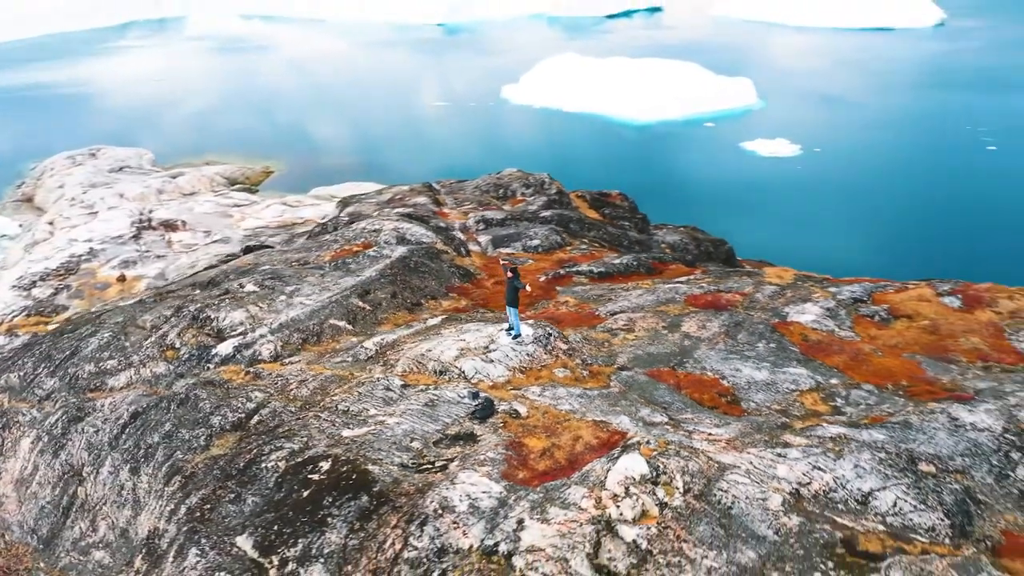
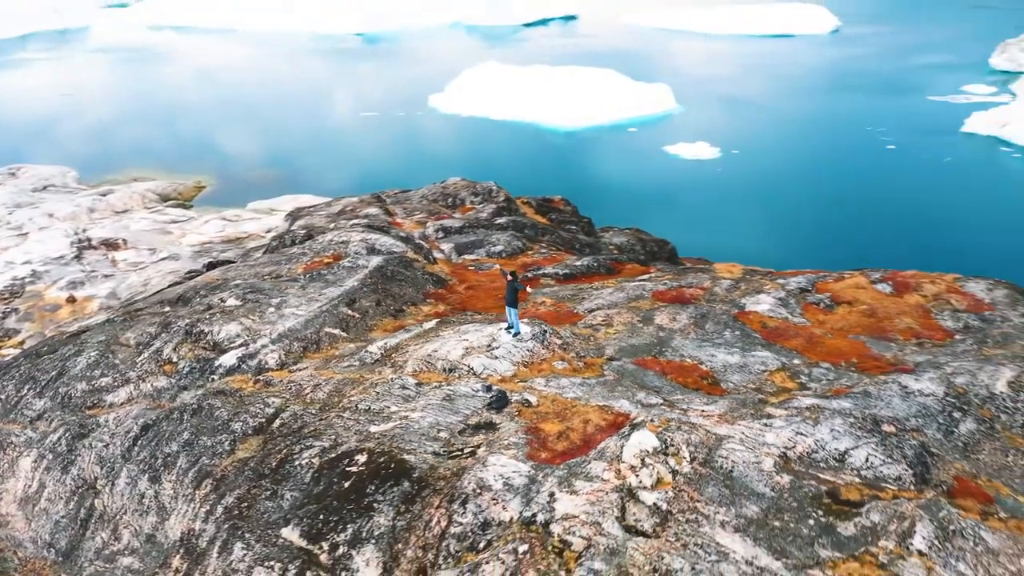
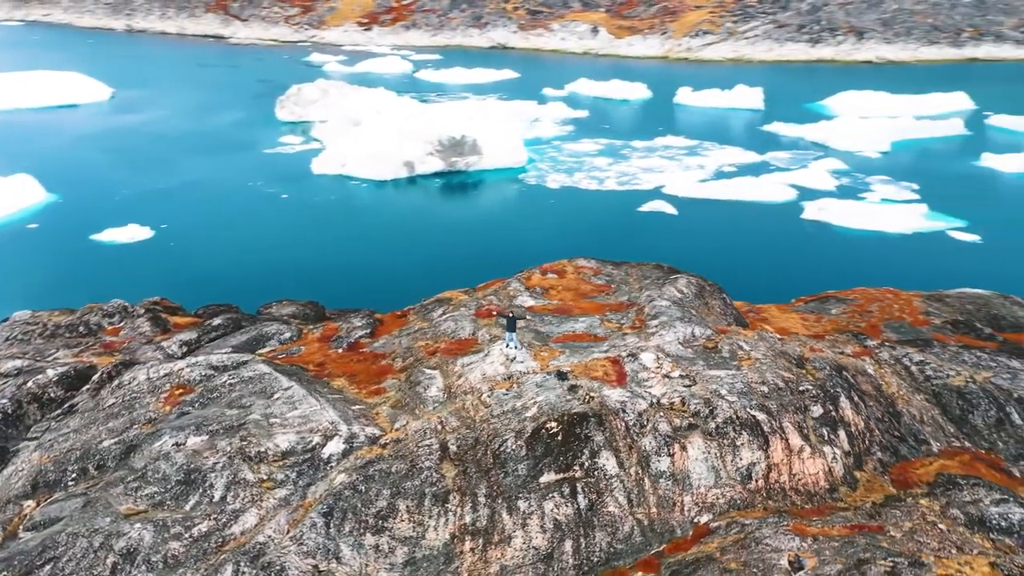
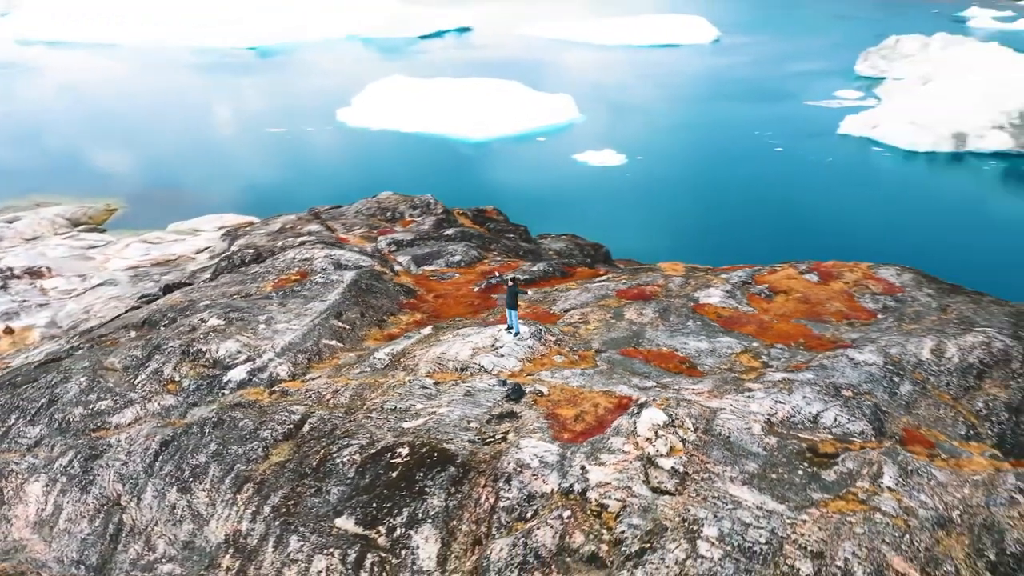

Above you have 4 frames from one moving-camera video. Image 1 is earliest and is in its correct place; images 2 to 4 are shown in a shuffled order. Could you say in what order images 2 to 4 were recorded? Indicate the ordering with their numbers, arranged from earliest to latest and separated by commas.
2, 4, 3
